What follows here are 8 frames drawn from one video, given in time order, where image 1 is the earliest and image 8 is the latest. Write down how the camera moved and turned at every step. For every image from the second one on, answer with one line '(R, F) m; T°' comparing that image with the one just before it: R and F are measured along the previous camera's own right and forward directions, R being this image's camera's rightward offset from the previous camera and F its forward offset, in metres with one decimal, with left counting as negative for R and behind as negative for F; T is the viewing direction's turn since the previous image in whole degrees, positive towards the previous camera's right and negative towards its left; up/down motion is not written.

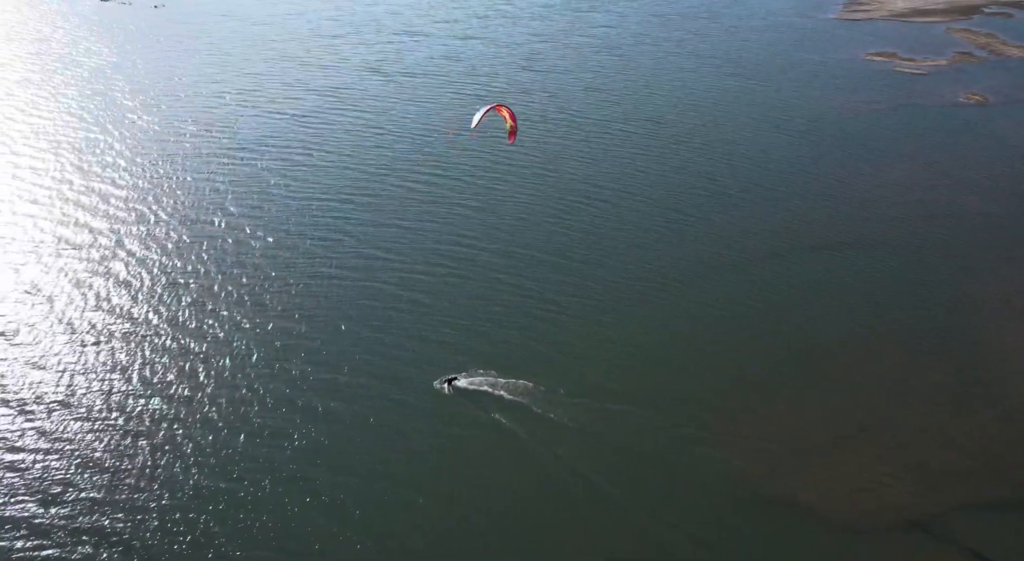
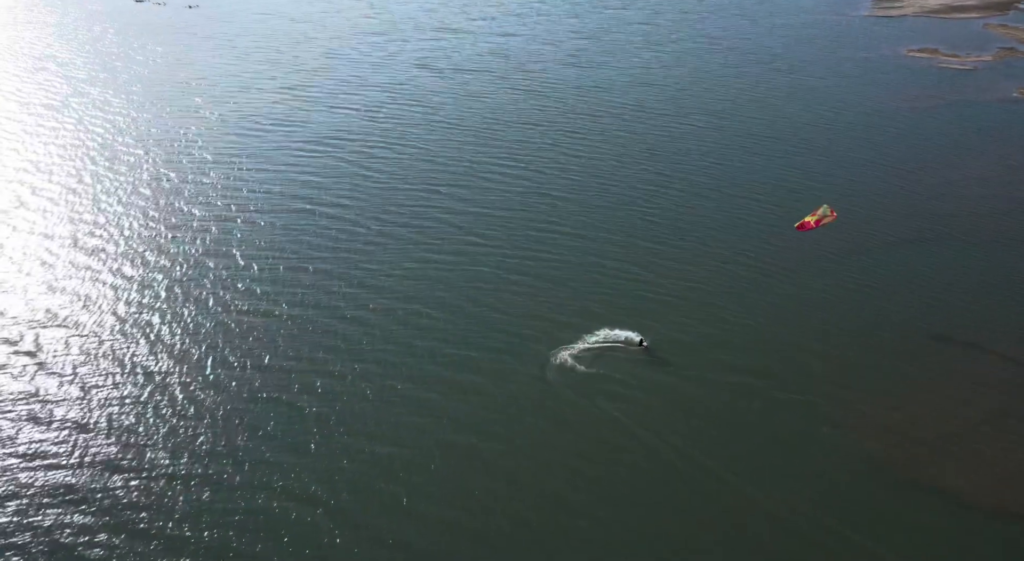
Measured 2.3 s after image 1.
(-5.1, -2.6) m; 0°
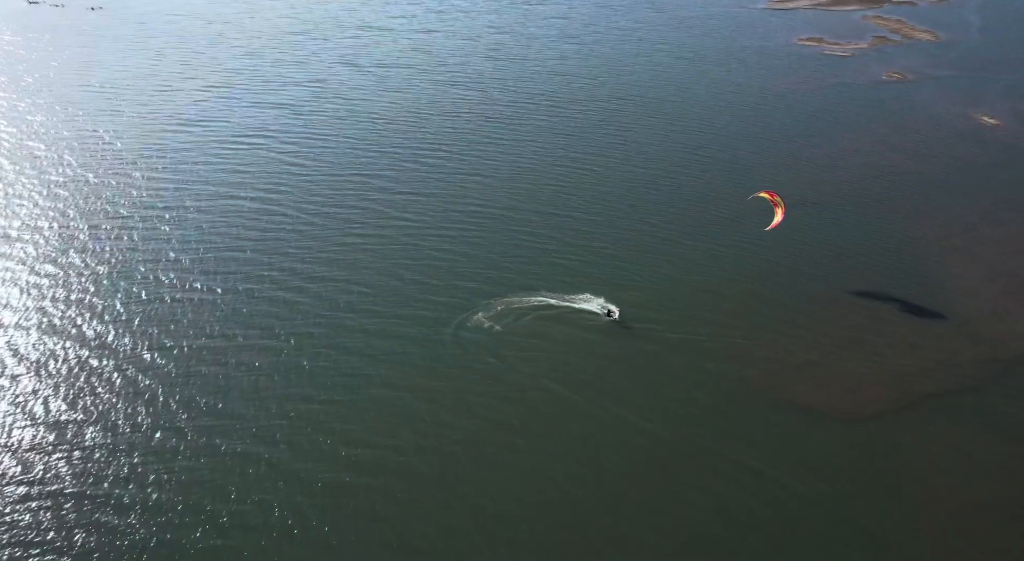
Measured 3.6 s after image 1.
(0.0, -4.2) m; +5°
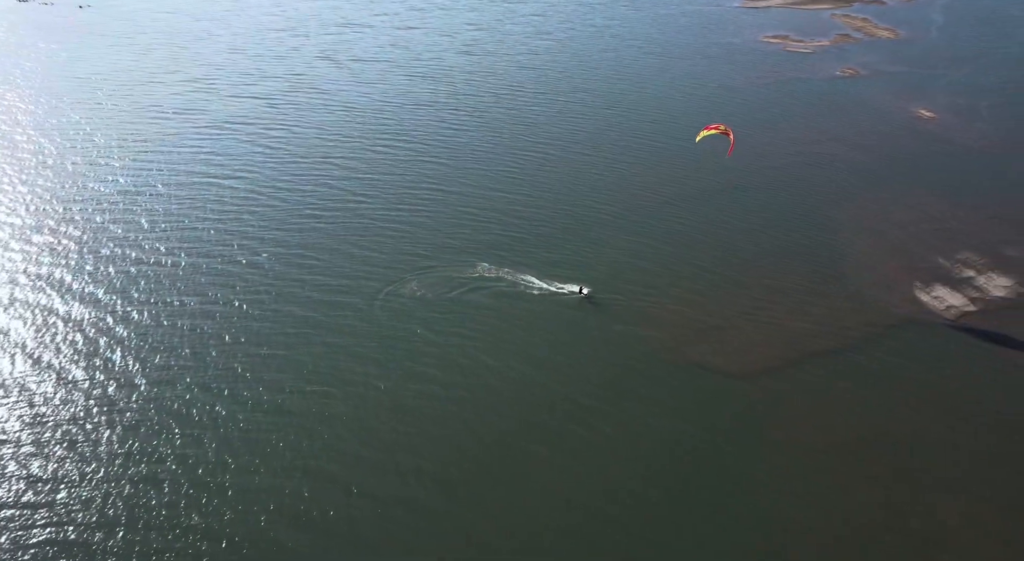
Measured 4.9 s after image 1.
(+2.7, -2.5) m; 0°
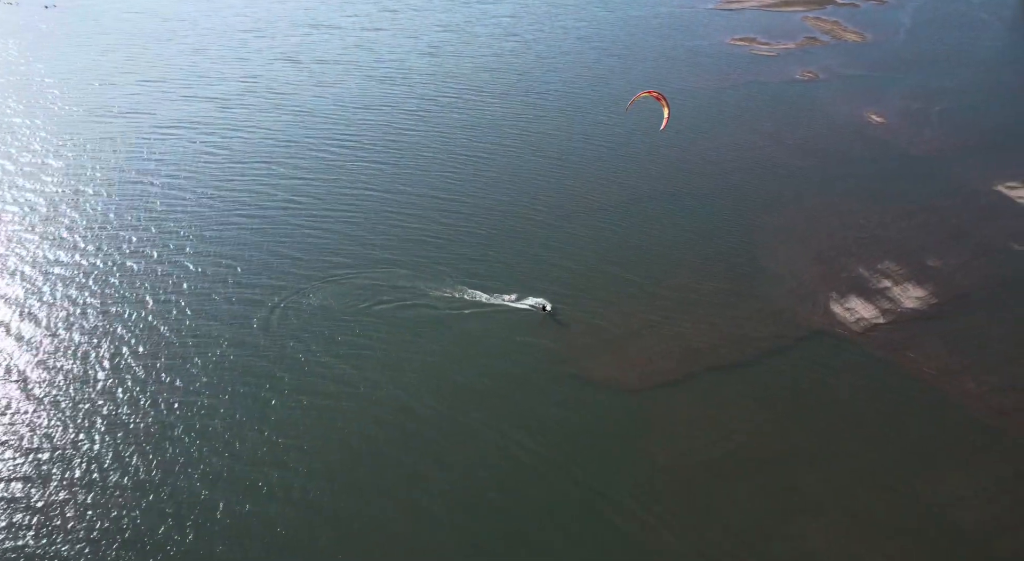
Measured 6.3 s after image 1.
(+3.3, +1.0) m; 0°
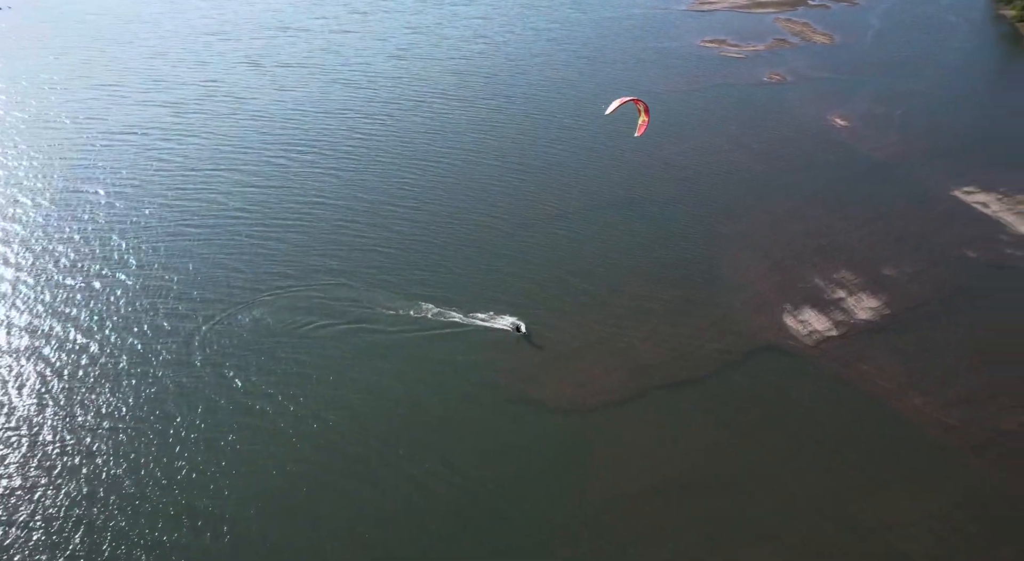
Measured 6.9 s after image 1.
(+1.2, +0.8) m; +1°
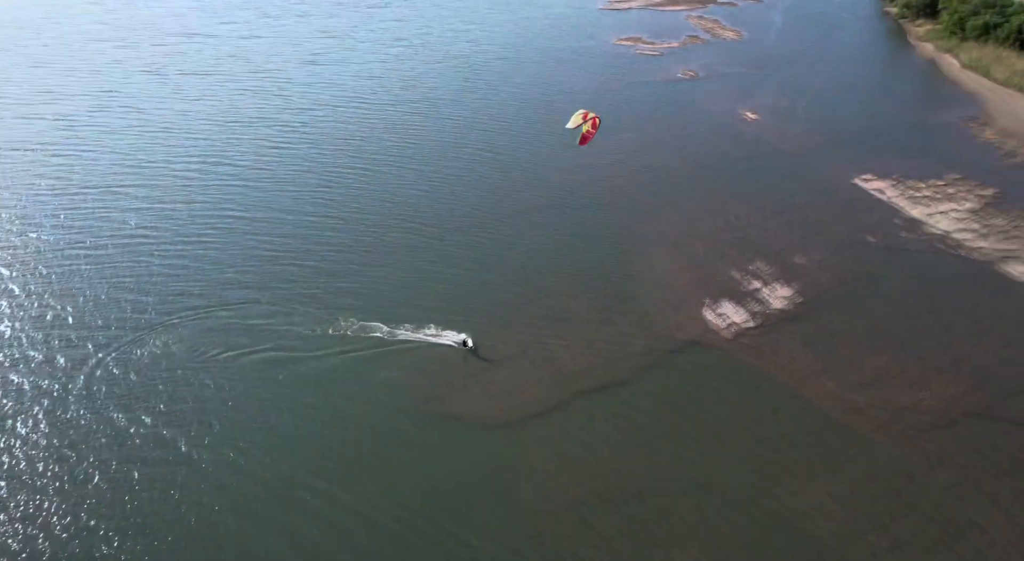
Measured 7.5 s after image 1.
(+0.3, -0.1) m; +5°
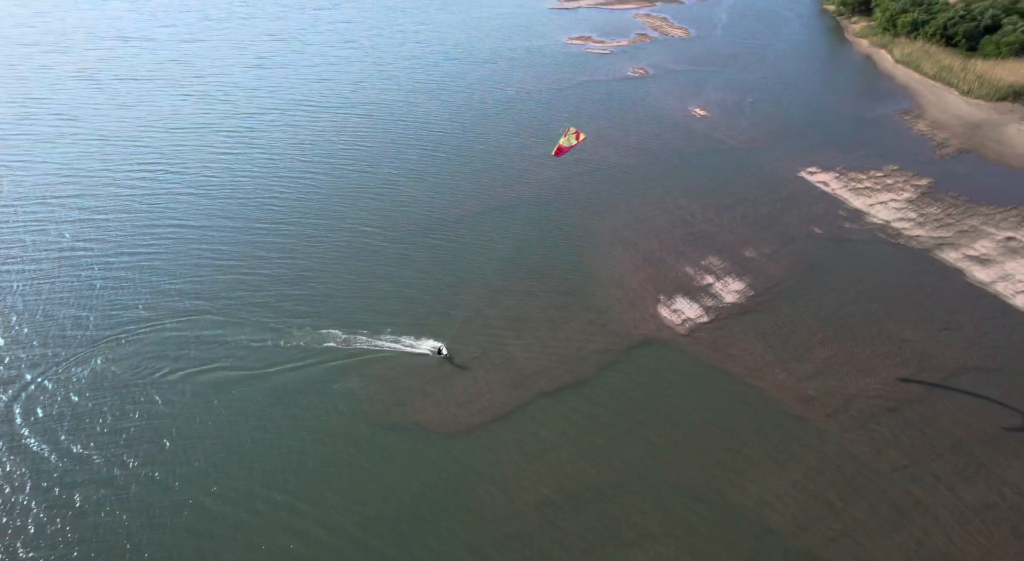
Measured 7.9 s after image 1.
(+0.1, -0.1) m; +3°
